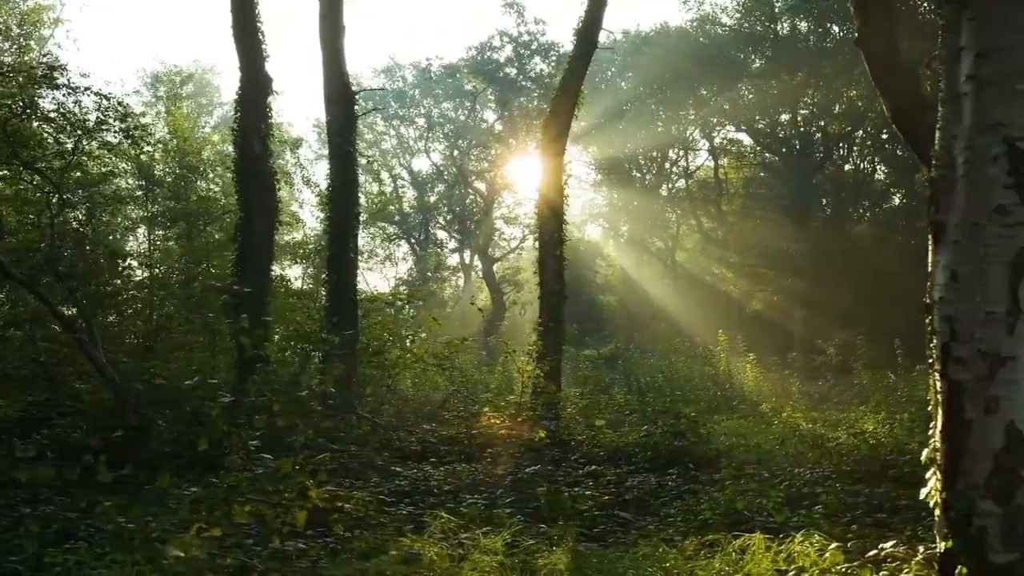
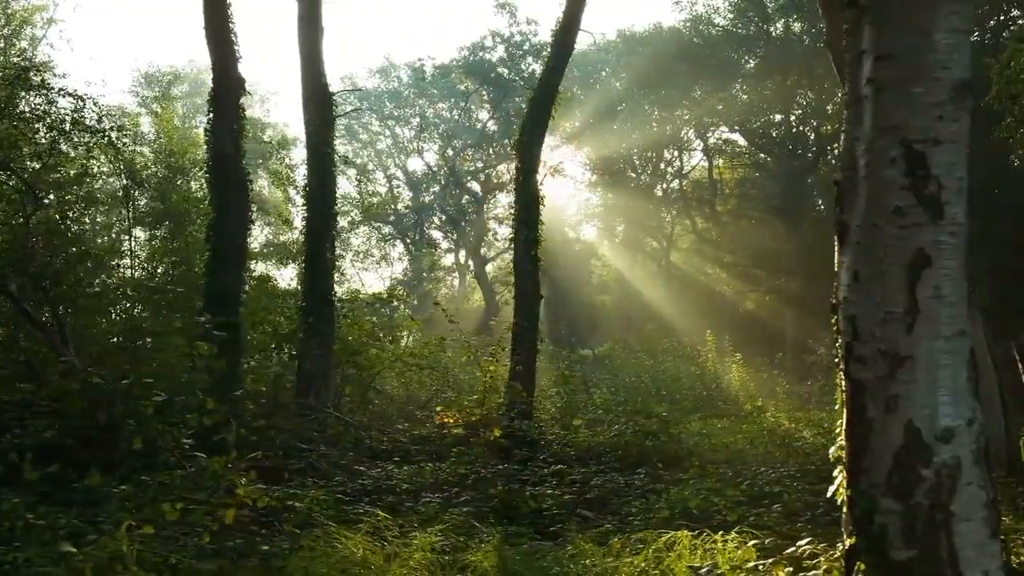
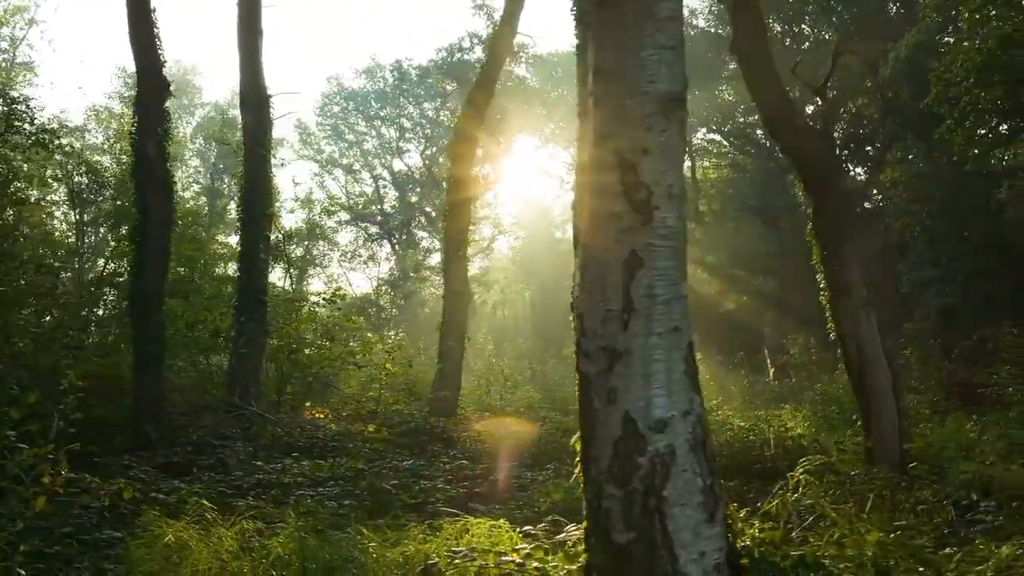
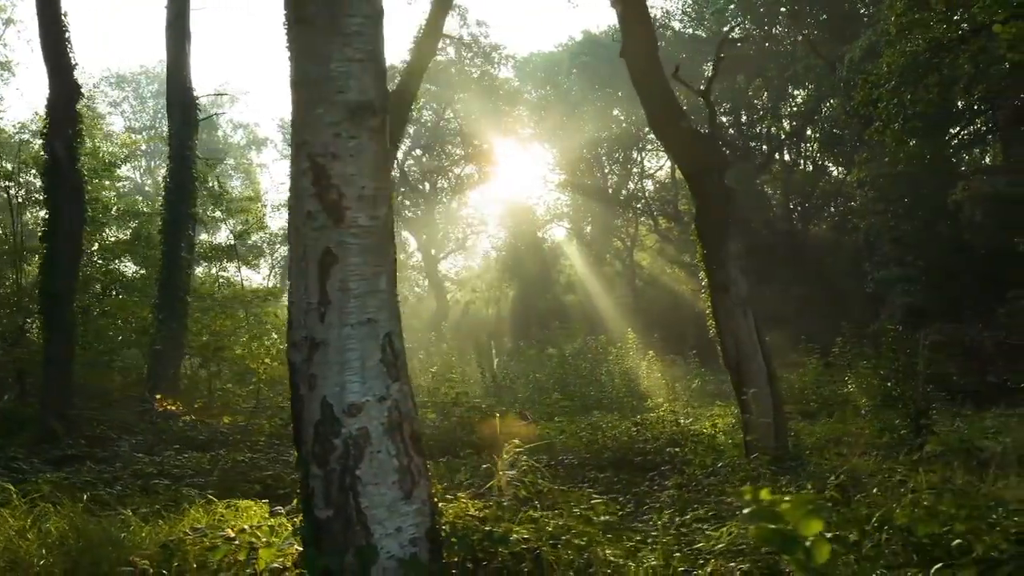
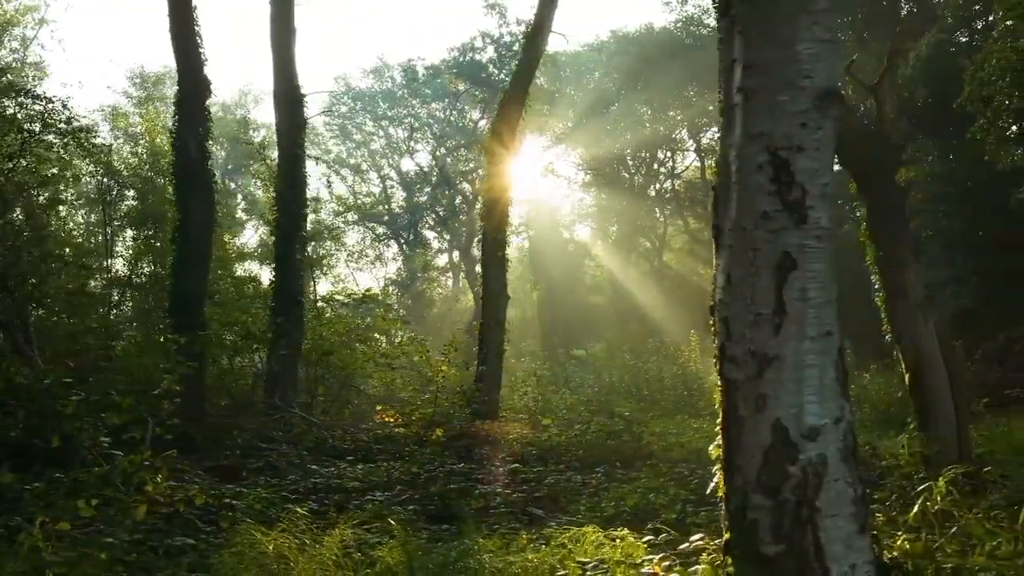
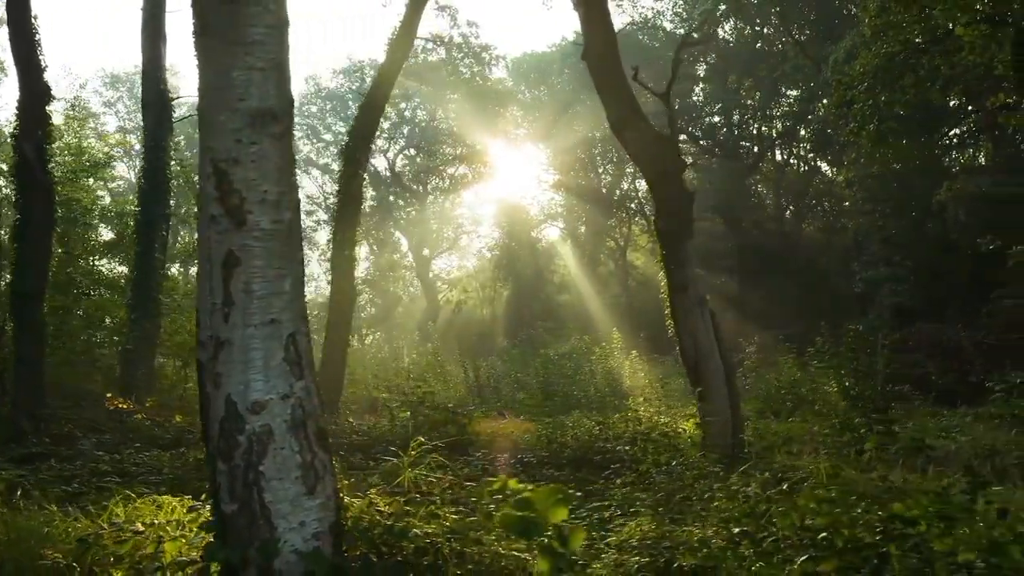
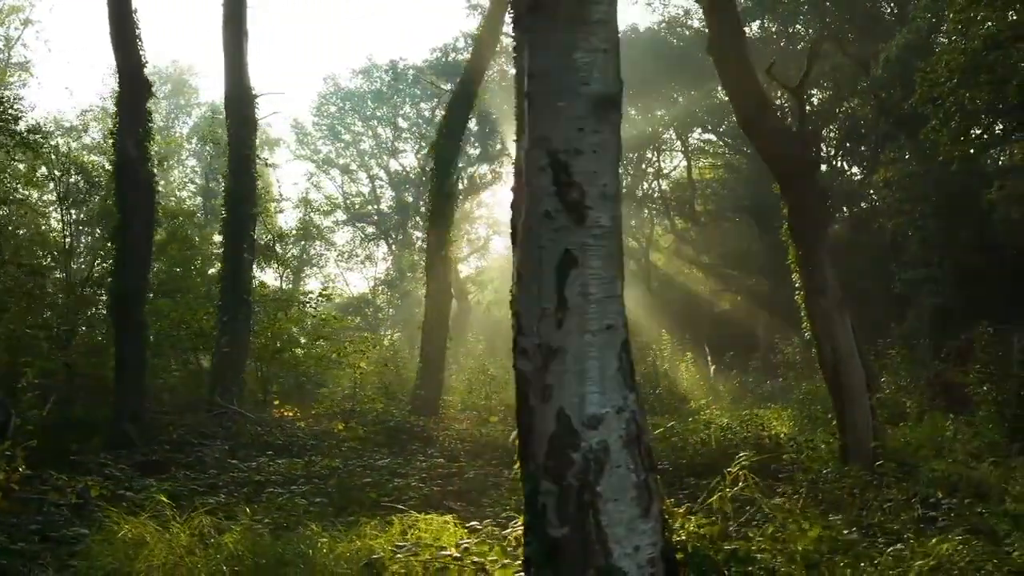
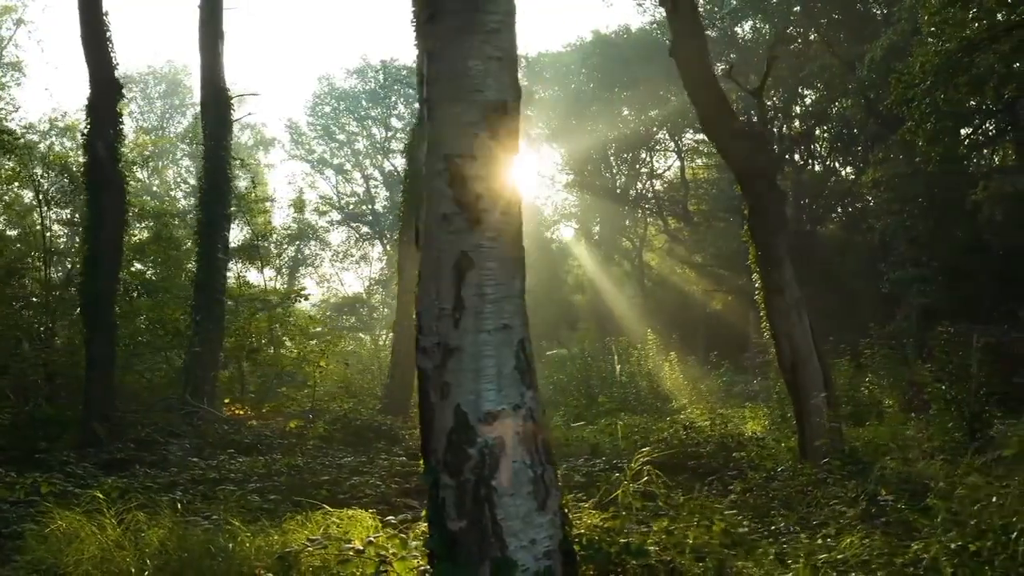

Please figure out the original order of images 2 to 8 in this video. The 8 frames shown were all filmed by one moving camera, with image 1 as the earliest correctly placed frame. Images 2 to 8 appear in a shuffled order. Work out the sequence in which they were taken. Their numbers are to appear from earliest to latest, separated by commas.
2, 5, 3, 7, 8, 4, 6
